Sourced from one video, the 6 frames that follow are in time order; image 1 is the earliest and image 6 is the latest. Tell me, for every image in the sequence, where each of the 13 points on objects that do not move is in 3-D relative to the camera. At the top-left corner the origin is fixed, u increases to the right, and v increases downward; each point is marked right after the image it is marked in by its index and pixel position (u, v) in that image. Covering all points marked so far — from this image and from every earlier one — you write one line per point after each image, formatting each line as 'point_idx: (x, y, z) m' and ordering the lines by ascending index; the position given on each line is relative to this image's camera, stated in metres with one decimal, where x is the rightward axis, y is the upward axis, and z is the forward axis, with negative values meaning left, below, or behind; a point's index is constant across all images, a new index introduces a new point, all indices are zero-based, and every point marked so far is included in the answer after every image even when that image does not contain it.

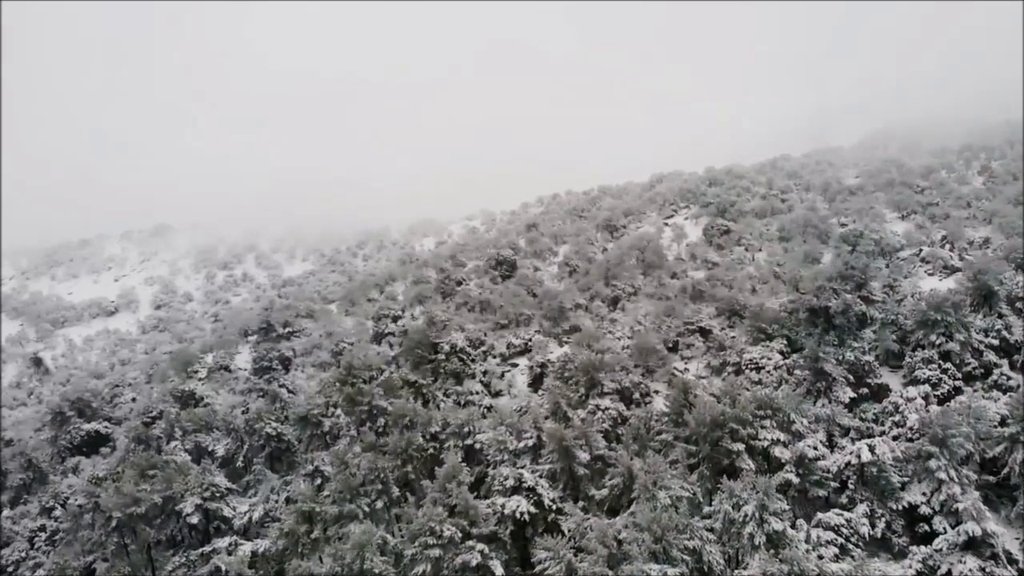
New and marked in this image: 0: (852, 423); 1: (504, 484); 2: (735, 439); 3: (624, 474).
0: (+8.4, -3.3, +19.8) m
1: (-0.1, -4.7, +18.6) m
2: (+5.4, -3.6, +18.6) m
3: (+2.7, -4.2, +18.0) m
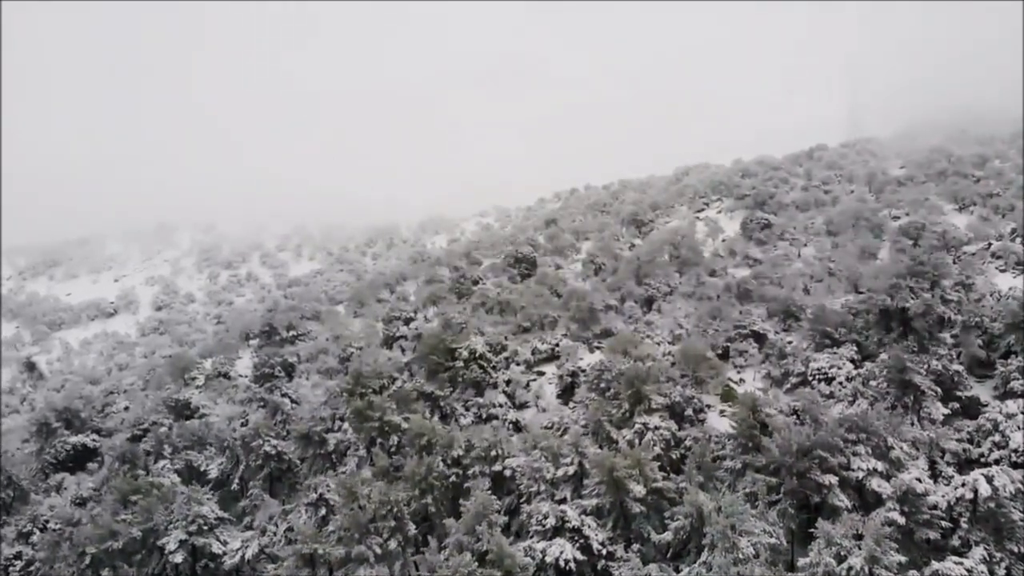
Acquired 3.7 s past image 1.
0: (+9.2, -3.3, +16.8) m
1: (+0.6, -4.7, +15.7) m
2: (+6.1, -3.5, +15.7) m
3: (+3.4, -4.2, +15.1) m
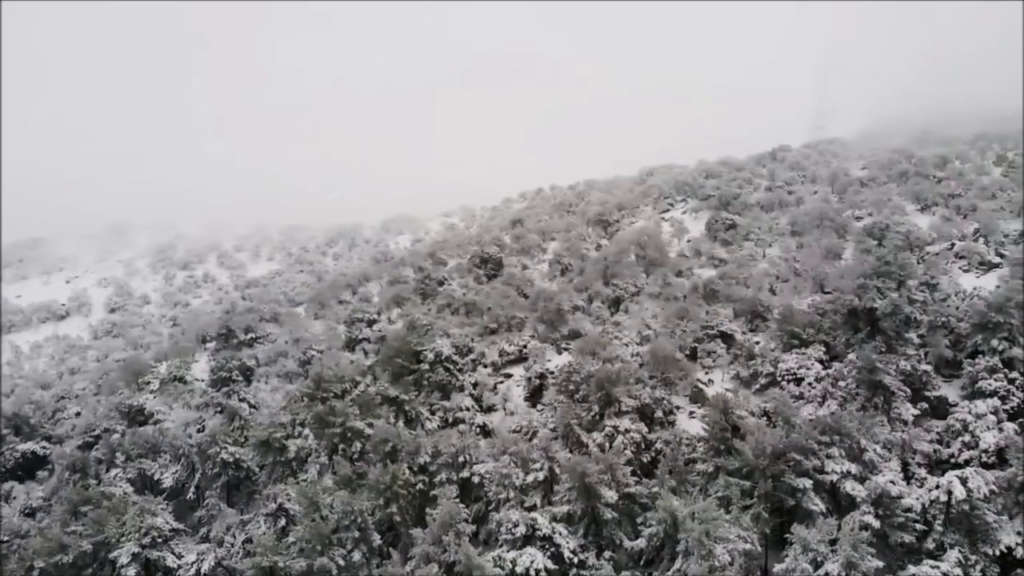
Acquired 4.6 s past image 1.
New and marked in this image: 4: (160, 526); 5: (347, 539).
0: (+8.5, -3.3, +16.7) m
1: (0.0, -4.7, +15.3) m
2: (+5.5, -3.5, +15.4) m
3: (+2.8, -4.2, +14.7) m
4: (-8.1, -5.5, +18.6) m
5: (-3.4, -5.3, +16.9) m
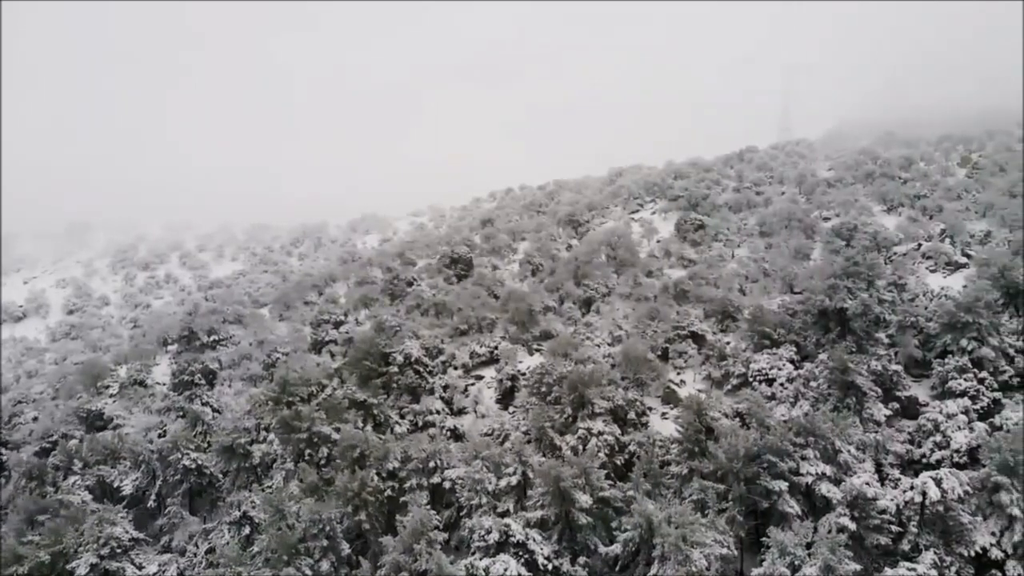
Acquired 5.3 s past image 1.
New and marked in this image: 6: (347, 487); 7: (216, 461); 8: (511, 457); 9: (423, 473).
0: (+7.9, -3.3, +16.7) m
1: (-0.5, -4.7, +14.9) m
2: (+5.0, -3.6, +15.3) m
3: (+2.3, -4.2, +14.5) m
4: (-8.8, -5.5, +18.0) m
5: (-4.0, -5.3, +16.4) m
6: (-3.5, -4.2, +17.2) m
7: (-7.3, -4.3, +19.9) m
8: (0.0, -3.5, +16.8) m
9: (-2.0, -4.0, +17.6) m
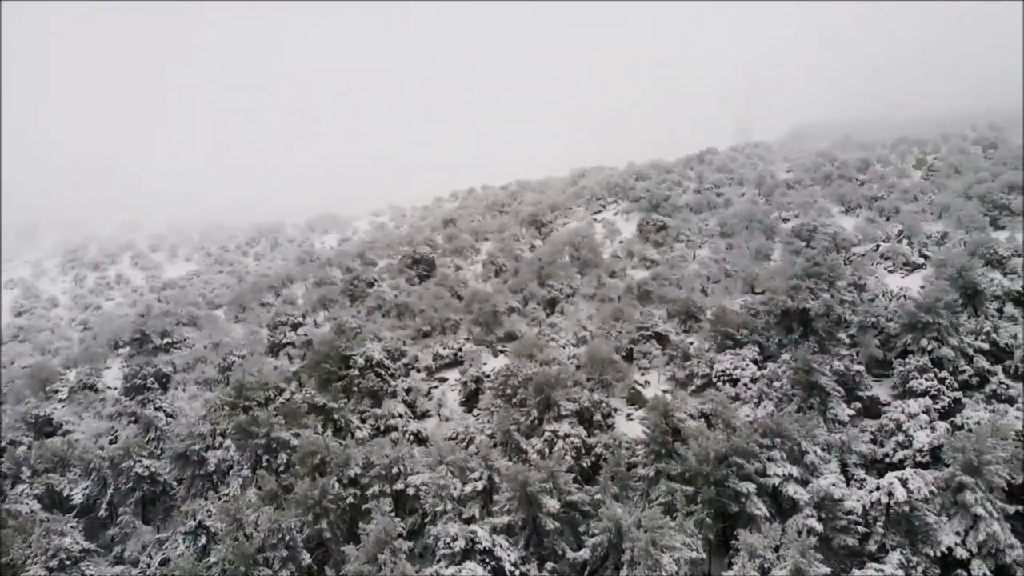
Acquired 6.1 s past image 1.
0: (+7.2, -3.3, +16.8) m
1: (-1.1, -4.7, +14.6) m
2: (+4.4, -3.6, +15.3) m
3: (+1.7, -4.2, +14.3) m
4: (-9.5, -5.5, +17.2) m
5: (-4.7, -5.3, +15.9) m
6: (-4.3, -4.3, +16.7) m
7: (-8.1, -4.3, +19.3) m
8: (-0.7, -3.5, +16.5) m
9: (-2.7, -4.1, +17.2) m
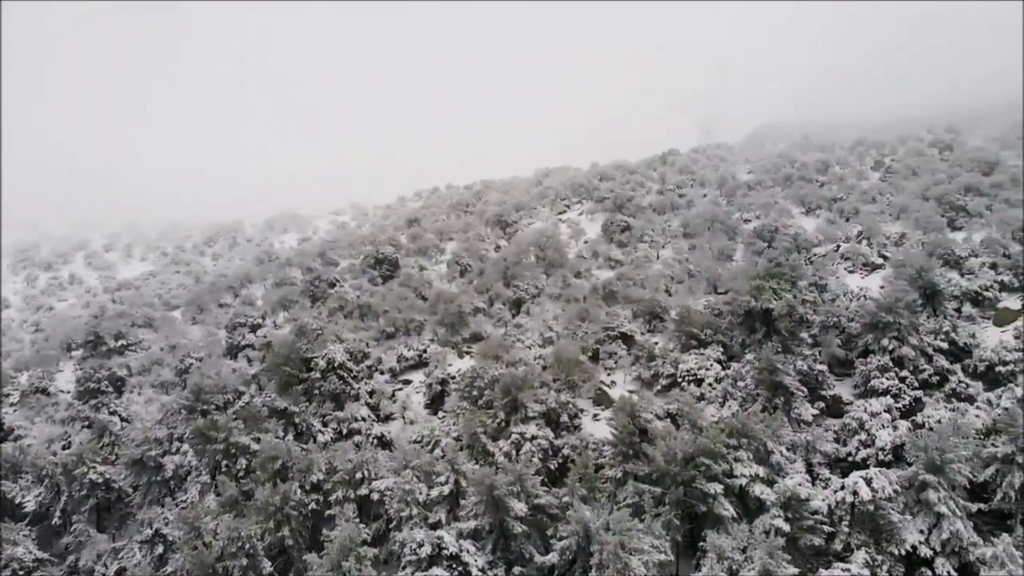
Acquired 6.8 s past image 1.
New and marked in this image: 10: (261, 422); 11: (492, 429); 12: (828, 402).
0: (+6.5, -3.3, +16.9) m
1: (-1.7, -4.7, +14.4) m
2: (+3.7, -3.6, +15.3) m
3: (+1.1, -4.3, +14.2) m
4: (-10.2, -5.6, +16.6) m
5: (-5.3, -5.3, +15.5) m
6: (-4.9, -4.3, +16.3) m
7: (-8.9, -4.3, +18.7) m
8: (-1.4, -3.6, +16.2) m
9: (-3.4, -4.1, +16.9) m
10: (-5.9, -3.1, +19.2) m
11: (-0.5, -3.1, +17.4) m
12: (+7.5, -2.7, +19.1) m
